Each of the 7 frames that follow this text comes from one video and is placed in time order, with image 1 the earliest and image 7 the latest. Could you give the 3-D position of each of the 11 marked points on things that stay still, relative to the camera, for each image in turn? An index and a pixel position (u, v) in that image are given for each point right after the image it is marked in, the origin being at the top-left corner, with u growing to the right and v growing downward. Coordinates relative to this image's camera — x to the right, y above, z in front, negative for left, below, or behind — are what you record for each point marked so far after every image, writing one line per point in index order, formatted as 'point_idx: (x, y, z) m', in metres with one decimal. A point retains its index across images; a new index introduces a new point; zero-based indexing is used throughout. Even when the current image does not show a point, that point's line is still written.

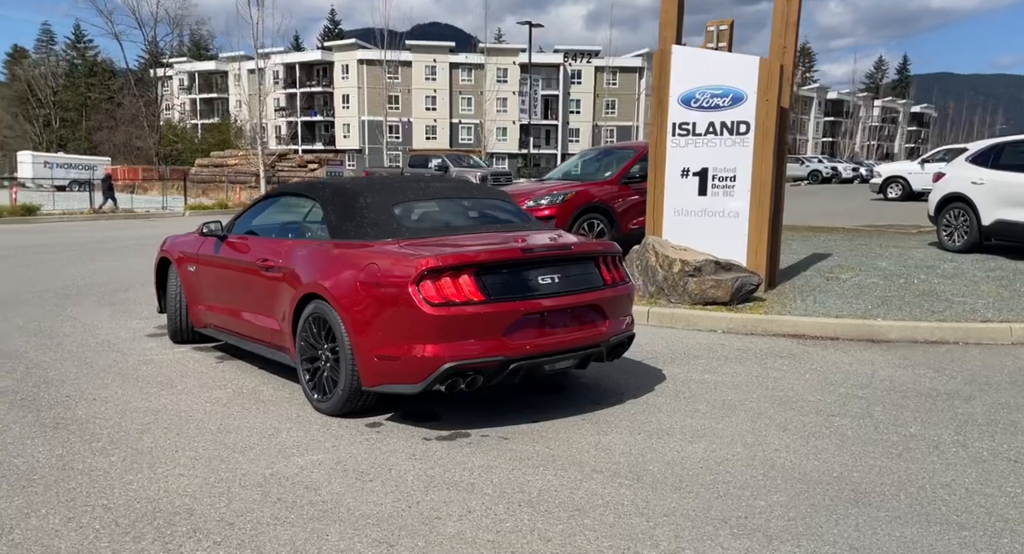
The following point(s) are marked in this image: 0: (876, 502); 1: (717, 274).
0: (+1.7, -1.0, +3.9) m
1: (+2.1, 0.0, +8.5) m
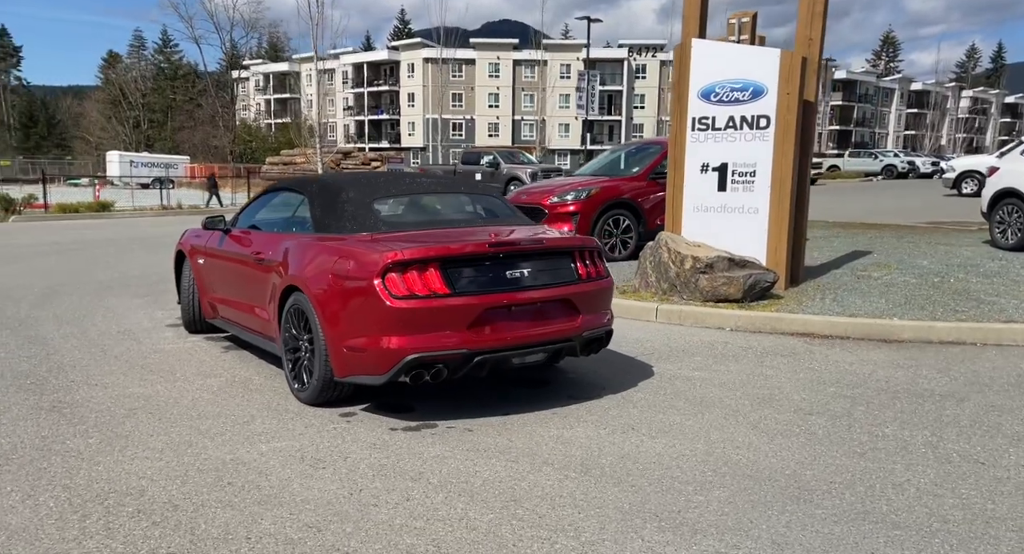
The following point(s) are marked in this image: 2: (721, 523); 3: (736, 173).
0: (+1.4, -1.0, +3.8) m
1: (+2.2, +0.1, +8.4) m
2: (+0.9, -1.1, +3.6) m
3: (+2.6, +1.2, +9.6) m
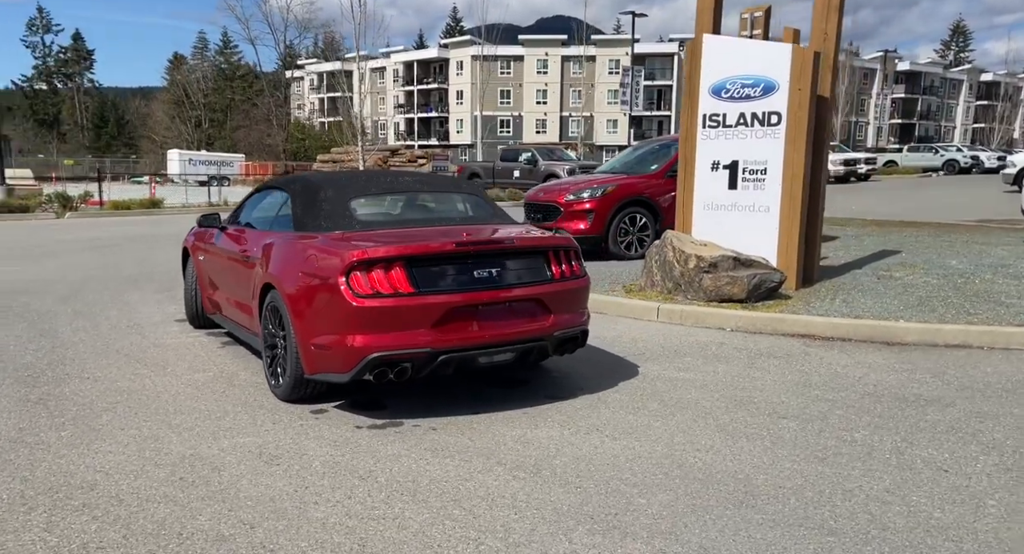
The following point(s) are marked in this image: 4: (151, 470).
0: (+1.1, -1.0, +3.8) m
1: (+2.2, +0.1, +8.3) m
2: (+0.6, -1.1, +3.5) m
3: (+2.7, +1.2, +9.5) m
4: (-1.8, -1.0, +4.1) m
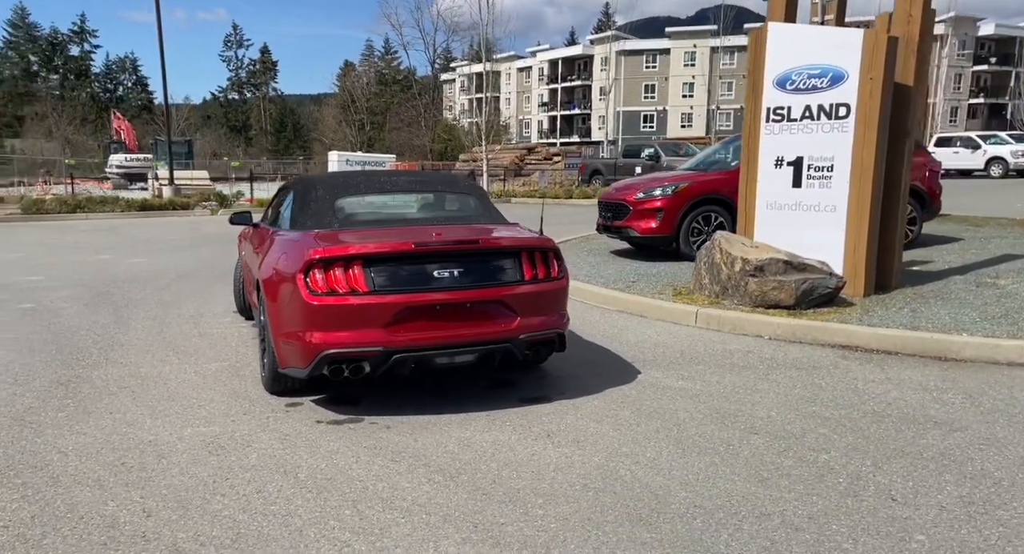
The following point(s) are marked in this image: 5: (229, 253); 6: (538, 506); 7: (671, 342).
0: (+0.6, -1.1, +3.5) m
1: (+2.6, 0.0, +7.8) m
2: (+0.1, -1.1, +3.4) m
3: (+3.2, +1.2, +8.9) m
4: (-2.2, -1.0, +4.4) m
5: (-5.4, +0.4, +15.5) m
6: (+0.1, -1.0, +3.7) m
7: (+1.4, -0.6, +7.0) m
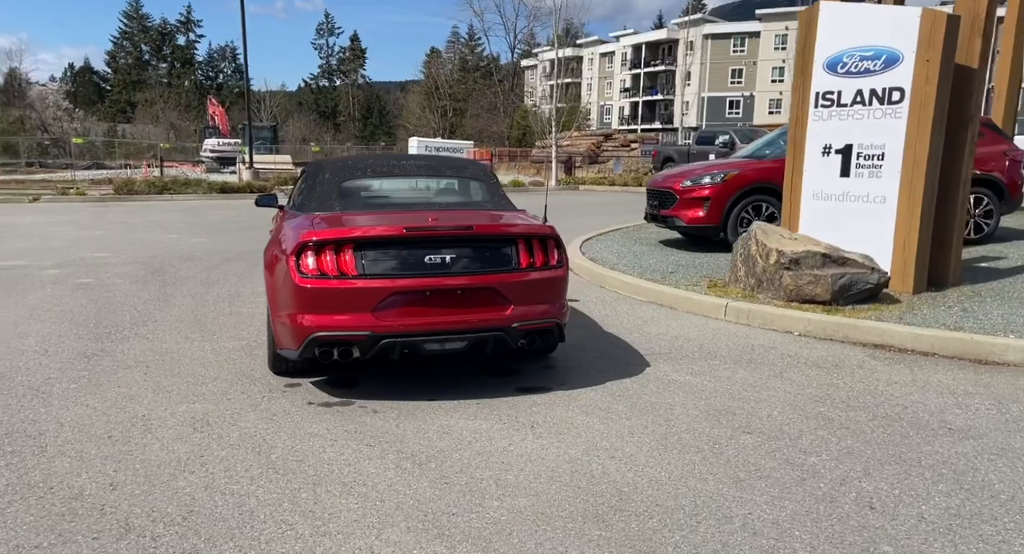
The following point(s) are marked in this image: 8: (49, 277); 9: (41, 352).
0: (+0.4, -1.0, +3.4) m
1: (+2.8, +0.1, +7.4) m
2: (-0.1, -1.0, +3.3) m
3: (+3.6, +1.2, +8.4) m
4: (-2.3, -0.8, +4.5) m
5: (-4.4, +0.8, +15.9) m
6: (-0.1, -1.0, +3.6) m
7: (+1.5, -0.5, +6.8) m
8: (-5.9, 0.0, +10.5) m
9: (-3.7, -0.6, +6.4) m
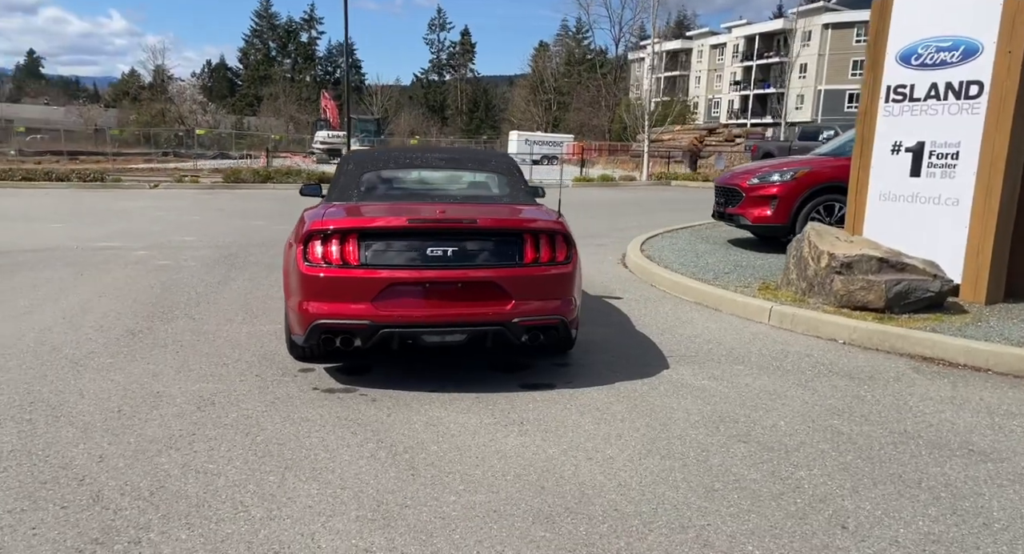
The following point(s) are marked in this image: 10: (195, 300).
0: (+0.2, -1.0, +3.3) m
1: (+3.1, 0.0, +7.0) m
2: (-0.4, -1.0, +3.3) m
3: (+4.1, +1.2, +7.9) m
4: (-2.3, -0.7, +4.8) m
5: (-3.0, +1.0, +16.3) m
6: (-0.3, -1.0, +3.6) m
7: (+1.7, -0.5, +6.6) m
8: (-5.2, +0.3, +11.2) m
9: (-3.5, -0.4, +6.8) m
10: (-3.1, -0.2, +8.0) m
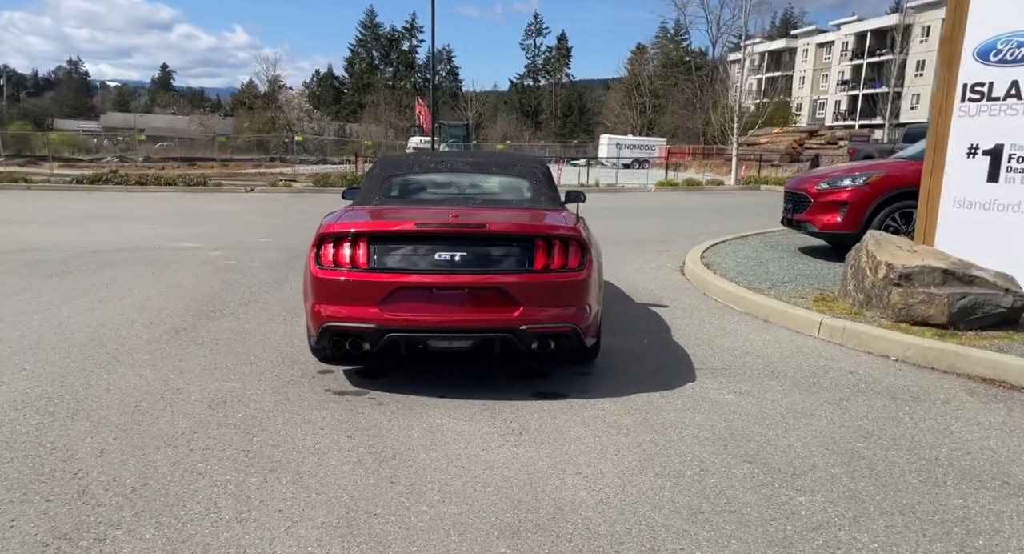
0: (+0.1, -1.0, +3.2) m
1: (+3.4, -0.1, +6.5) m
2: (-0.5, -1.0, +3.3) m
3: (+4.4, +1.1, +7.3) m
4: (-2.3, -0.7, +4.9) m
5: (-1.5, +1.0, +16.4) m
6: (-0.4, -1.0, +3.5) m
7: (+1.9, -0.6, +6.2) m
8: (-4.3, +0.3, +11.6) m
9: (-3.2, -0.4, +7.1) m
10: (-2.7, -0.2, +8.3) m
